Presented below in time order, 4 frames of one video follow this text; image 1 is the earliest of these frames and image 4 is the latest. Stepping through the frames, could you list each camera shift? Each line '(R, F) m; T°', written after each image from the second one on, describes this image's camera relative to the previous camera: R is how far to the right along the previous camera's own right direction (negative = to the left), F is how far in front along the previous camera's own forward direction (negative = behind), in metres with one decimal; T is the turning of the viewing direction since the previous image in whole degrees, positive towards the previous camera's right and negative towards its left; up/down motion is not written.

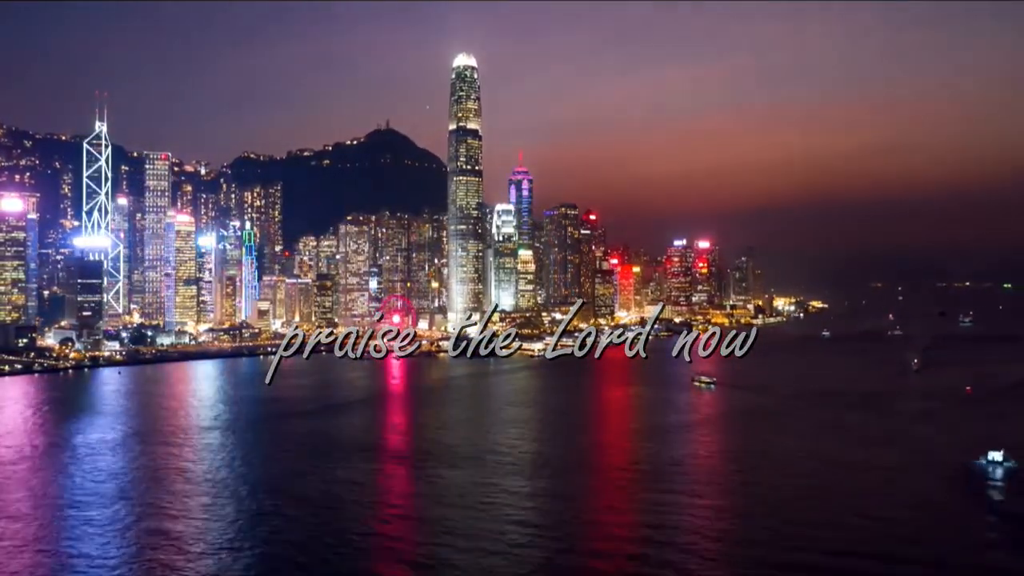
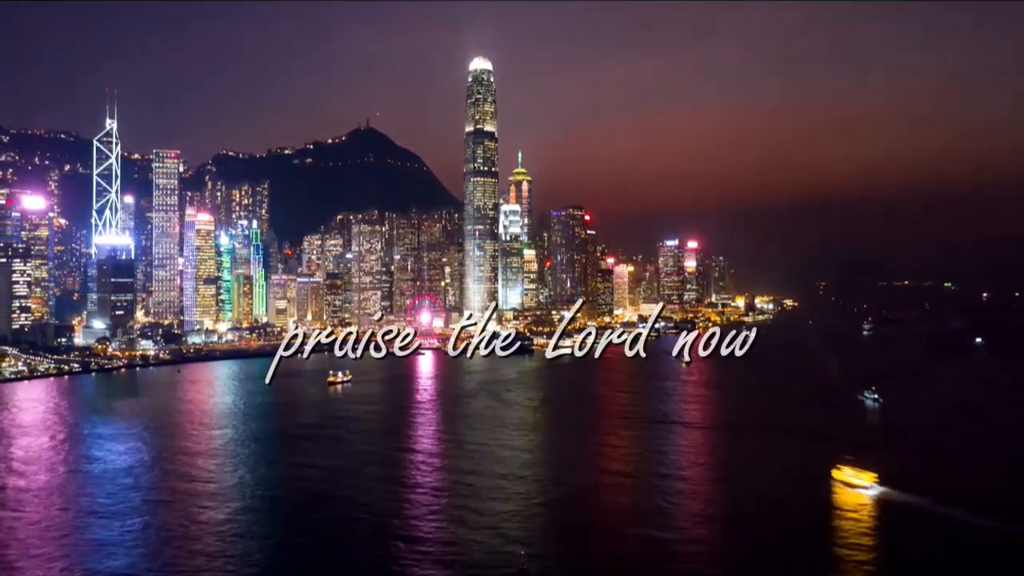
(-1.2, -0.3) m; +4°
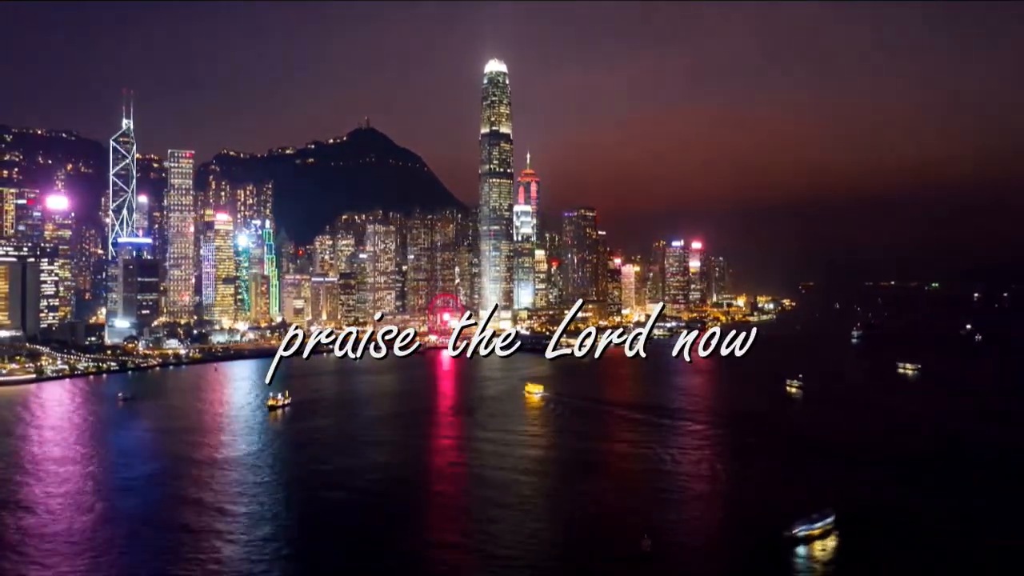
(-0.5, -0.2) m; +1°
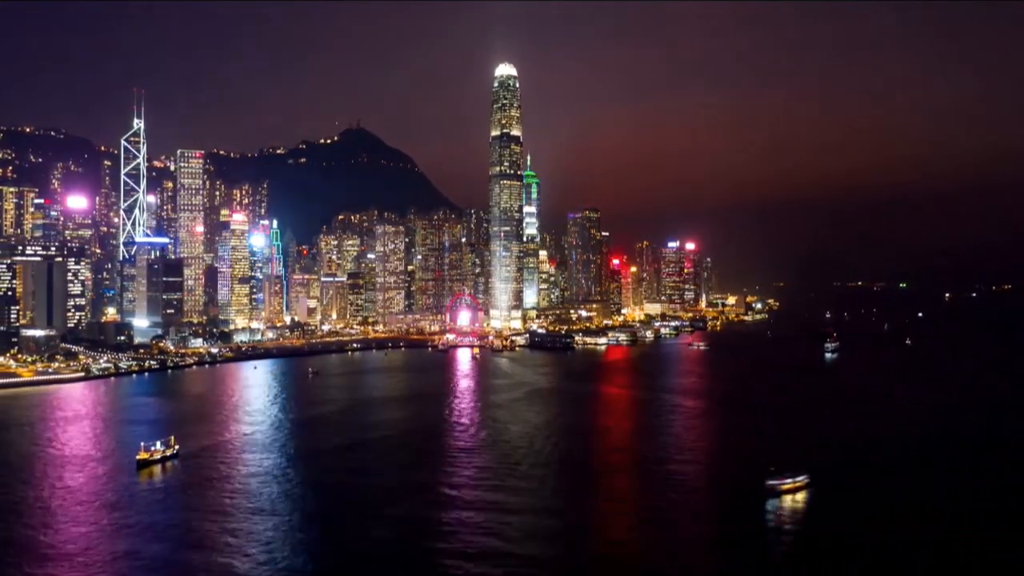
(-0.8, -0.3) m; +2°
